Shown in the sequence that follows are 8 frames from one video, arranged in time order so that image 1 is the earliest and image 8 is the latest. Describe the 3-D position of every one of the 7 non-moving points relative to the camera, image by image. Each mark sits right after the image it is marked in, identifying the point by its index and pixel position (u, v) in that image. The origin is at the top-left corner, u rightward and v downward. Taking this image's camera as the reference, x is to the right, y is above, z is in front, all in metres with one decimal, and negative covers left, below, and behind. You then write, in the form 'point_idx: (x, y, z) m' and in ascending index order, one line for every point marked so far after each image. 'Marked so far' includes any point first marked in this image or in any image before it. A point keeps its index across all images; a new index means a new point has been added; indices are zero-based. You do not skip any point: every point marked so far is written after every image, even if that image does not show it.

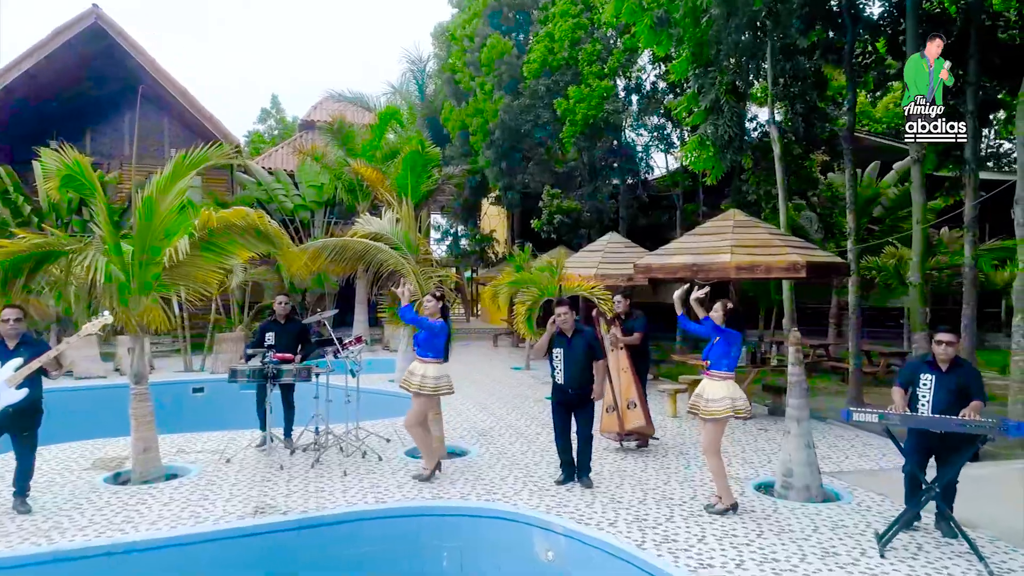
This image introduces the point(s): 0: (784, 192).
0: (+5.0, +1.8, +13.2) m
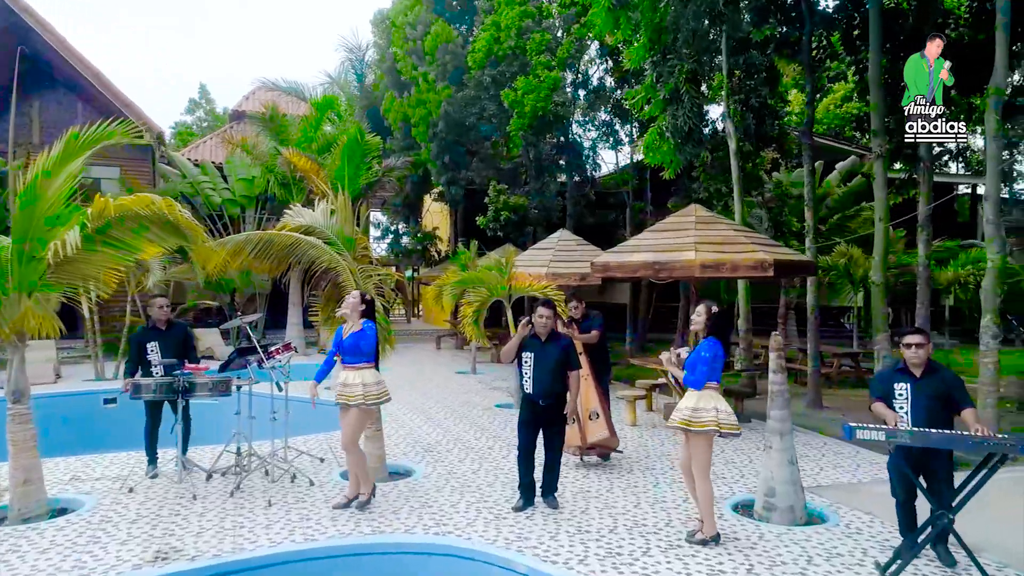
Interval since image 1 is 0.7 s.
0: (+4.0, +1.8, +12.8) m
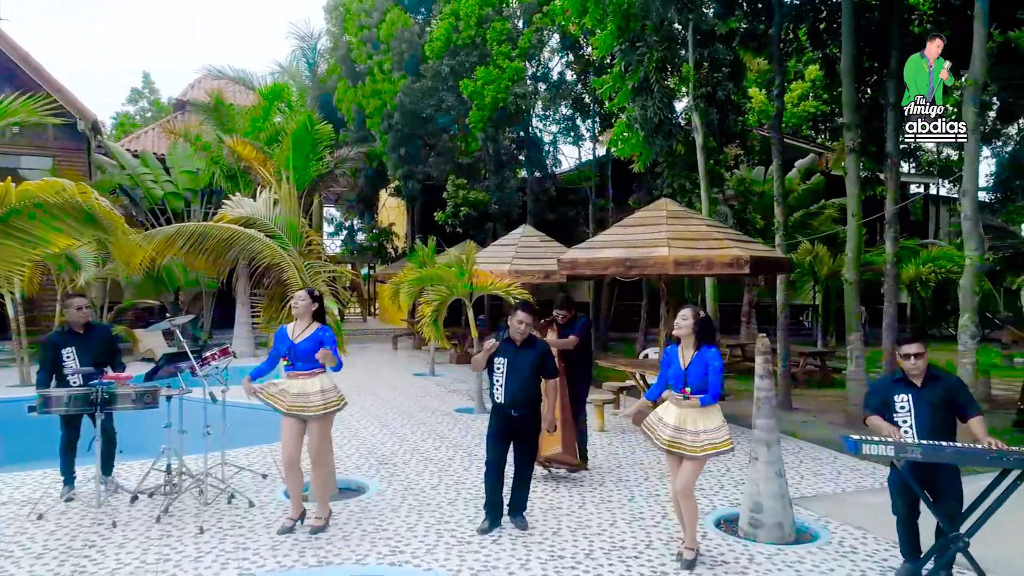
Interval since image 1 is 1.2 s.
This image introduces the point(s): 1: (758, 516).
0: (+3.3, +1.8, +12.4) m
1: (+1.7, -1.6, +5.1) m
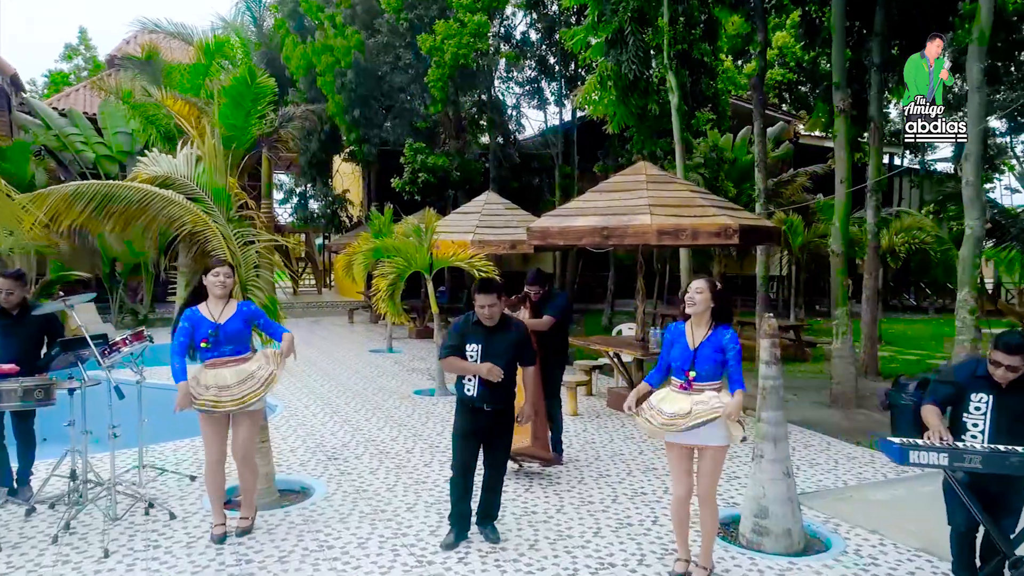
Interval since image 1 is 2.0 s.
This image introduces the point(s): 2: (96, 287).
0: (+2.7, +2.3, +11.7) m
1: (+1.6, -1.4, +4.5) m
2: (-10.1, 0.0, +17.6) m
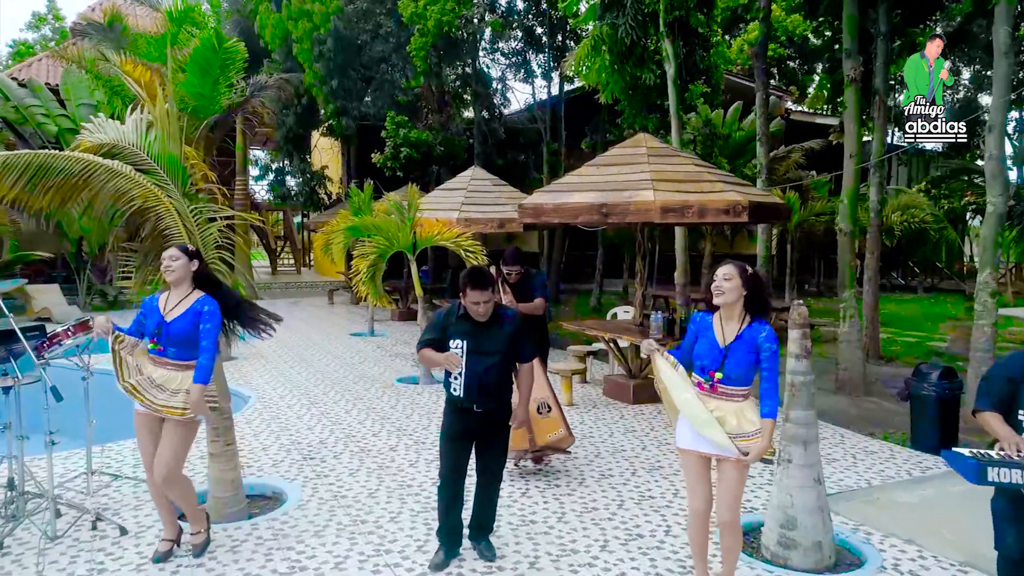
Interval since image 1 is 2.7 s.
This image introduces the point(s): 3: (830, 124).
0: (+2.5, +2.6, +11.2) m
1: (+1.5, -1.4, +4.0) m
2: (-10.5, +0.5, +16.8) m
3: (+8.2, +4.2, +18.7) m
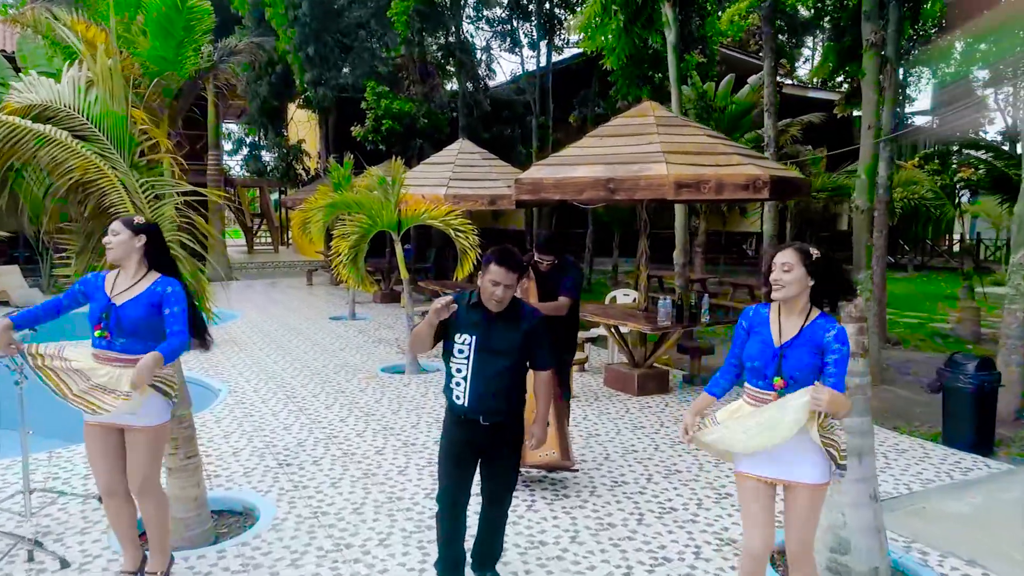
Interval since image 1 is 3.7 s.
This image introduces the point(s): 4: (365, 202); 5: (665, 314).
0: (+2.4, +2.9, +10.5) m
1: (+1.6, -1.3, +3.5) m
2: (-10.7, +0.9, +15.9) m
3: (+7.8, +4.8, +18.2) m
4: (-1.6, +0.9, +8.0) m
5: (+1.4, -0.2, +6.7) m
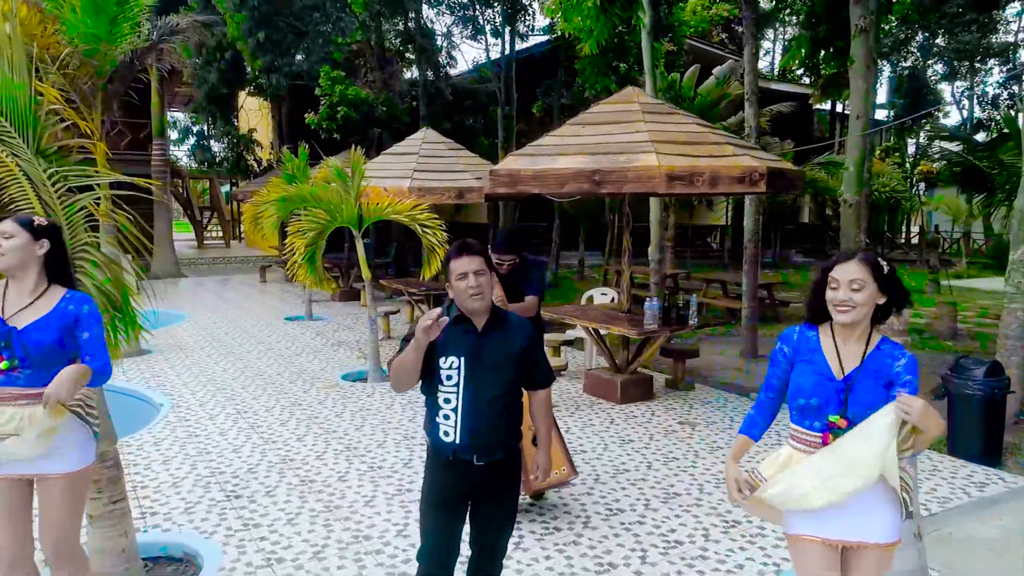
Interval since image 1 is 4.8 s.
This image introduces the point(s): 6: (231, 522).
0: (+1.9, +2.9, +10.1) m
1: (+1.6, -1.3, +3.0) m
2: (-11.5, +0.9, +14.7) m
3: (+6.9, +4.9, +18.0) m
4: (-1.9, +0.9, +7.4) m
5: (+1.2, -0.2, +6.3) m
6: (-1.6, -1.3, +4.1) m
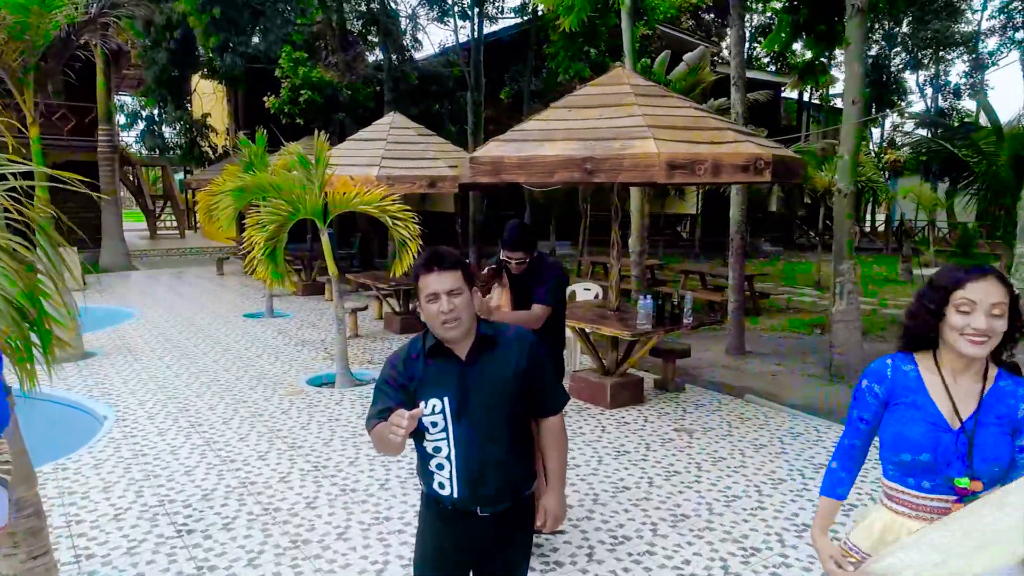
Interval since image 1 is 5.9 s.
0: (+1.6, +3.0, +9.6) m
1: (+1.6, -1.3, +2.6) m
2: (-12.0, +1.0, +13.6) m
3: (+6.1, +5.2, +17.7) m
4: (-2.1, +1.0, +6.8) m
5: (+1.1, -0.2, +5.8) m
6: (-1.6, -1.3, +3.5) m
